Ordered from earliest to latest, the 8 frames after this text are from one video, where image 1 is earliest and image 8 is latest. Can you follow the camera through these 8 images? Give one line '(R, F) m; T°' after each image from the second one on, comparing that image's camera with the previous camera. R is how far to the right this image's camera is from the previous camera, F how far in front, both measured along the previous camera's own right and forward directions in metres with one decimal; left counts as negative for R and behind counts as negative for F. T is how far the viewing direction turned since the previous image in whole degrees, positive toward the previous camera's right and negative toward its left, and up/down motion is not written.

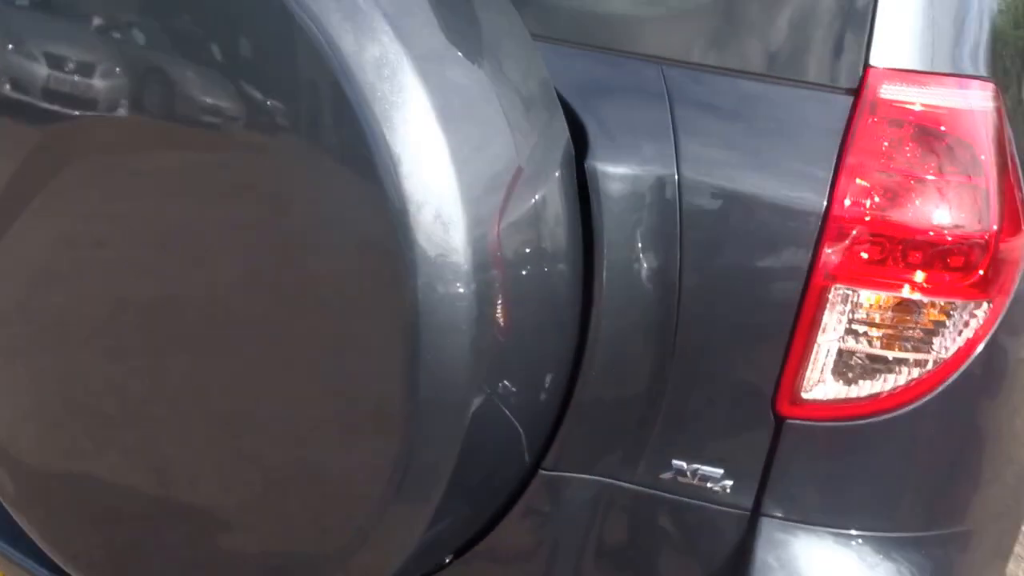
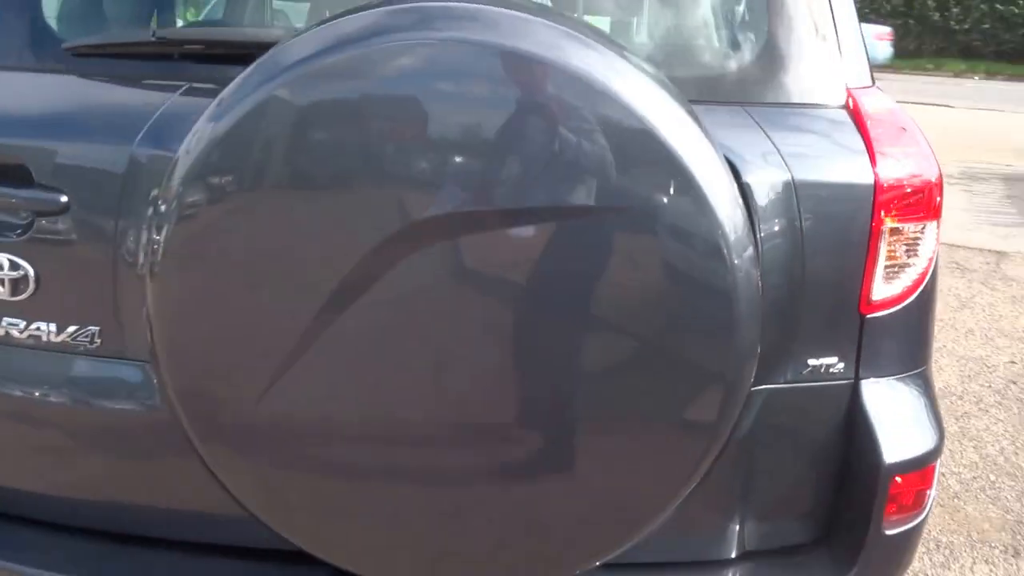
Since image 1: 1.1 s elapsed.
(-0.8, -0.2) m; +22°
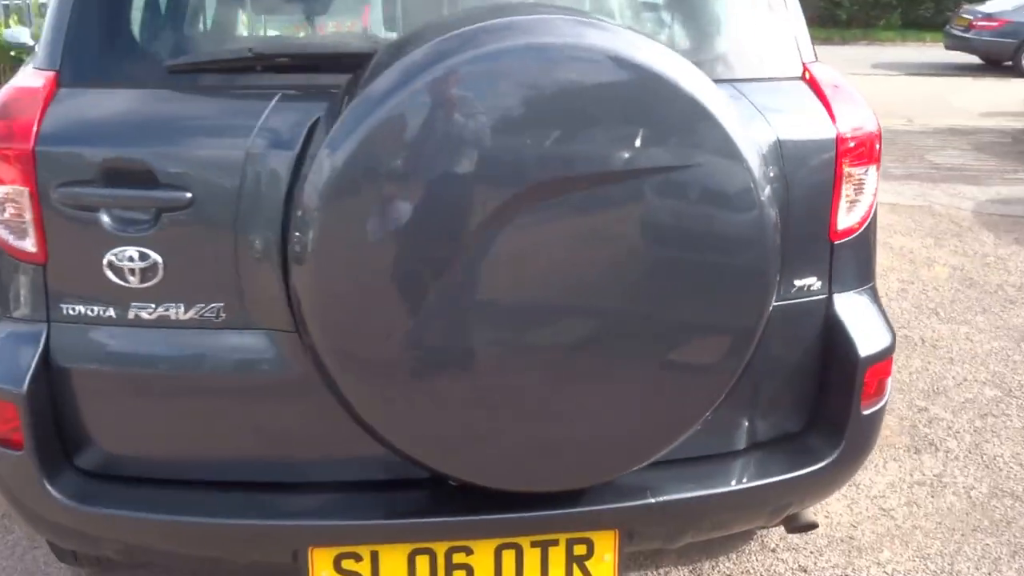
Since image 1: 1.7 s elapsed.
(-0.4, -0.3) m; +9°
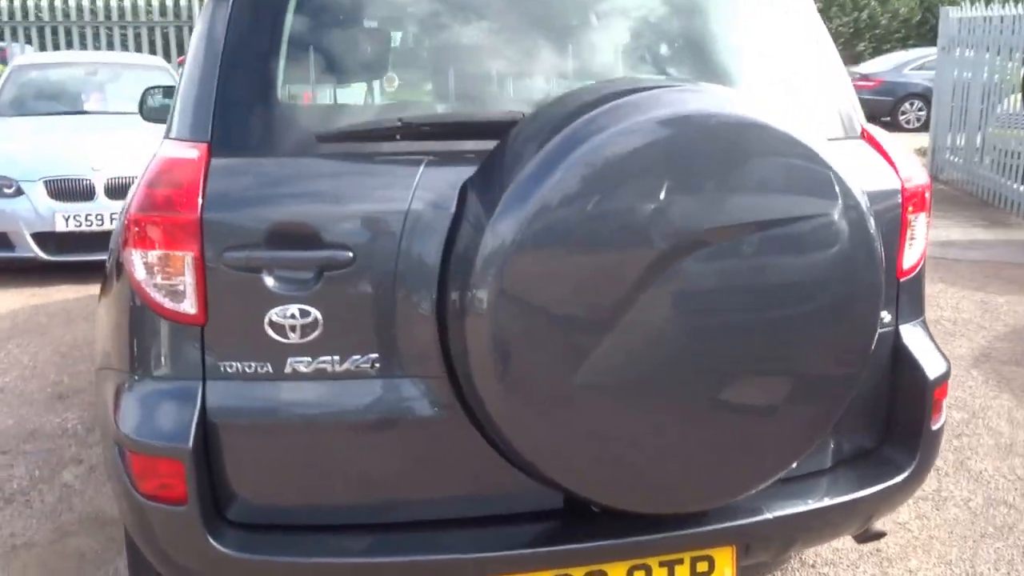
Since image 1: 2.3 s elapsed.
(-0.5, -0.1) m; +6°
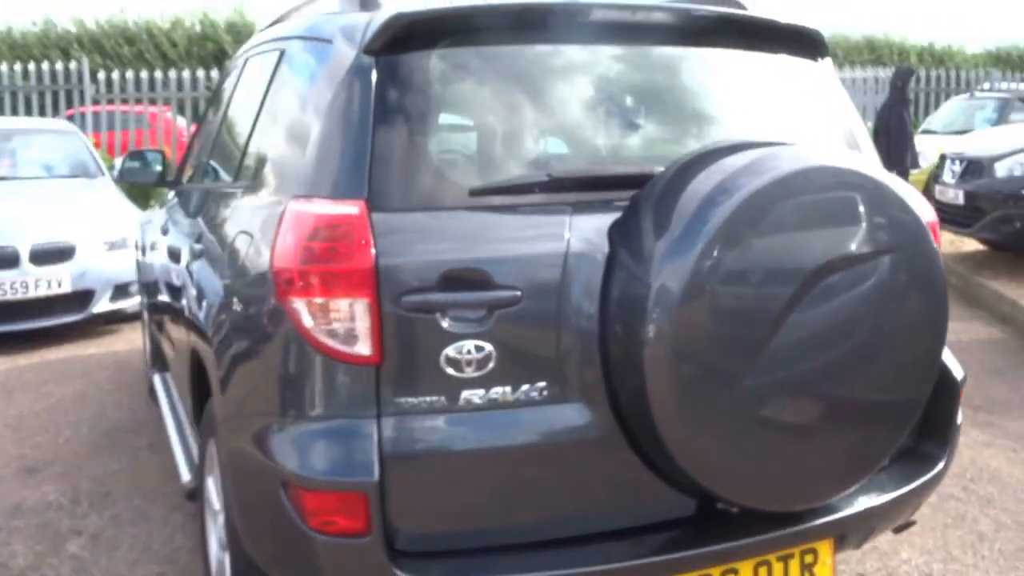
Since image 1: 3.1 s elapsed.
(-0.7, -0.1) m; +10°
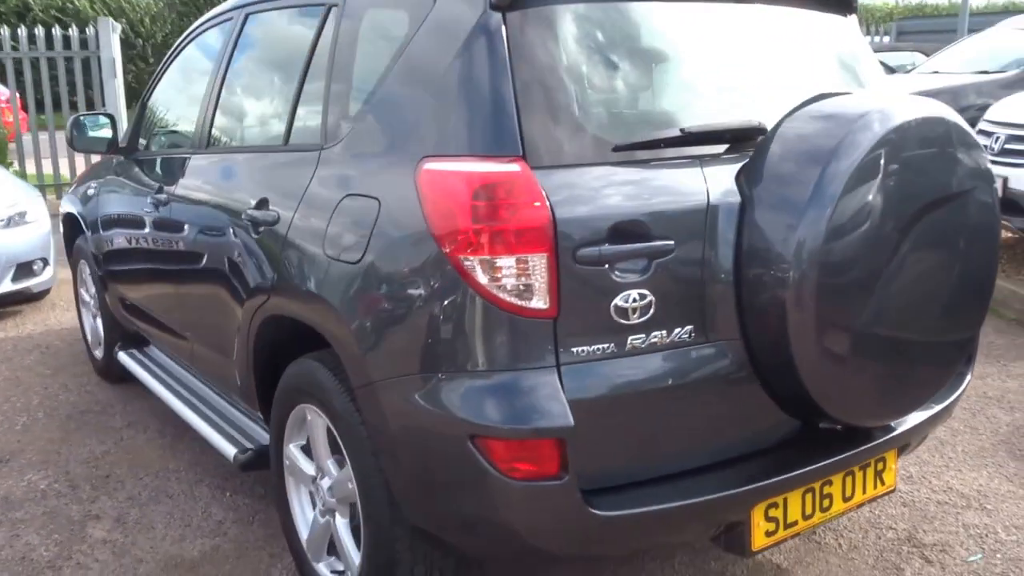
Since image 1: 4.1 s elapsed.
(-0.7, -0.1) m; +11°
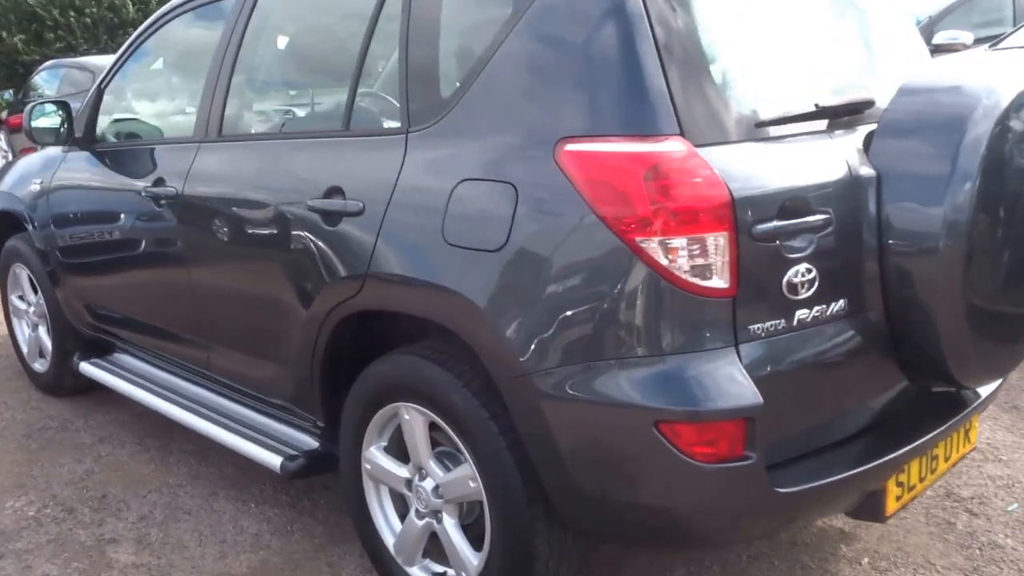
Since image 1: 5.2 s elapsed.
(-0.7, +0.2) m; +10°
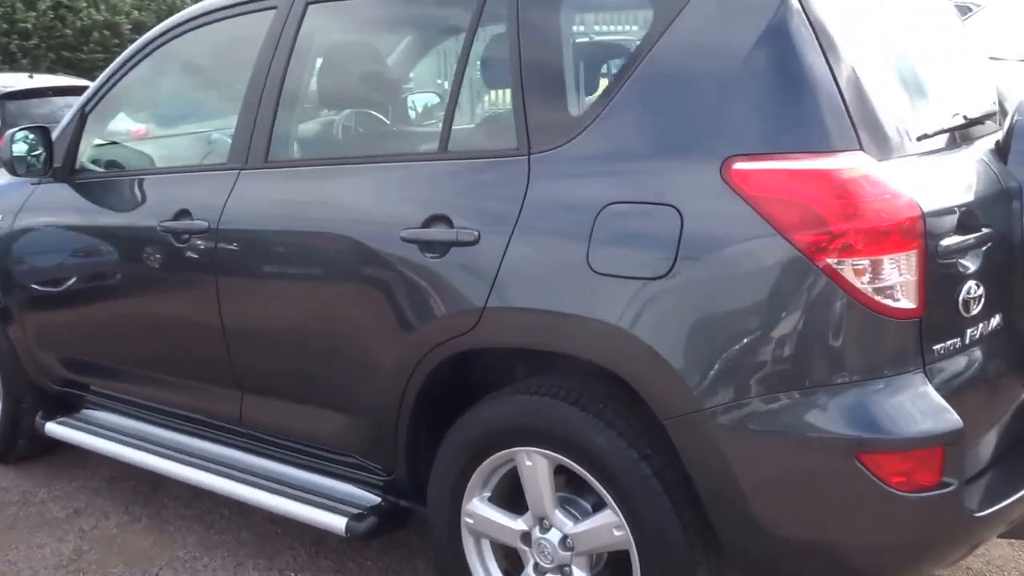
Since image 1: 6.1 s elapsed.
(-0.7, +0.3) m; +9°
